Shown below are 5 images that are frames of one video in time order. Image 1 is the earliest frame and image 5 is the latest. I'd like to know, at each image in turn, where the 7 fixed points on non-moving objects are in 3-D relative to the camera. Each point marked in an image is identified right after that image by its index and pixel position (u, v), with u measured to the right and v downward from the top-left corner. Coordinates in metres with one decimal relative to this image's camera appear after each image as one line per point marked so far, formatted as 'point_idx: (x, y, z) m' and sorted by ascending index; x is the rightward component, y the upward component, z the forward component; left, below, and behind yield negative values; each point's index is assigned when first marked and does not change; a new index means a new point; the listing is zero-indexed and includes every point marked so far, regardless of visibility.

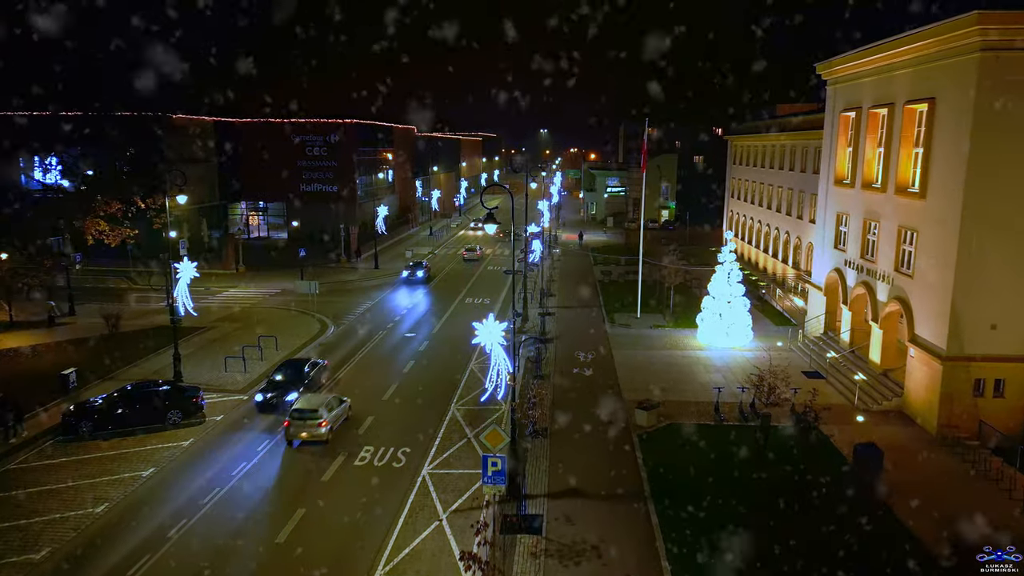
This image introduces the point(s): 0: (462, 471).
0: (-1.4, -4.9, +18.6) m
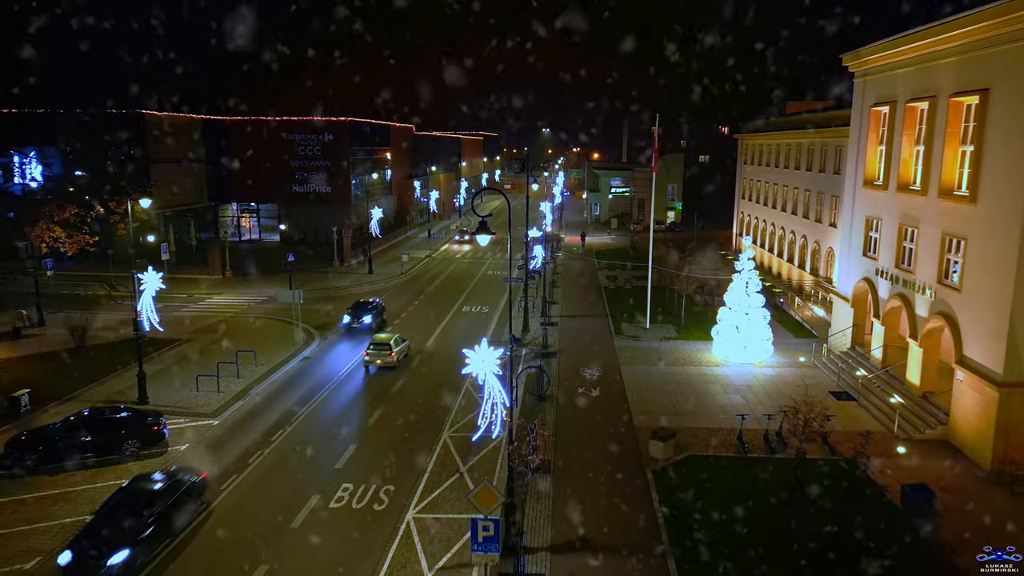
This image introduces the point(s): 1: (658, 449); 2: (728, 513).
0: (-1.4, -5.3, +16.2) m
1: (+3.9, -4.3, +18.6) m
2: (+4.9, -5.1, +16.0) m
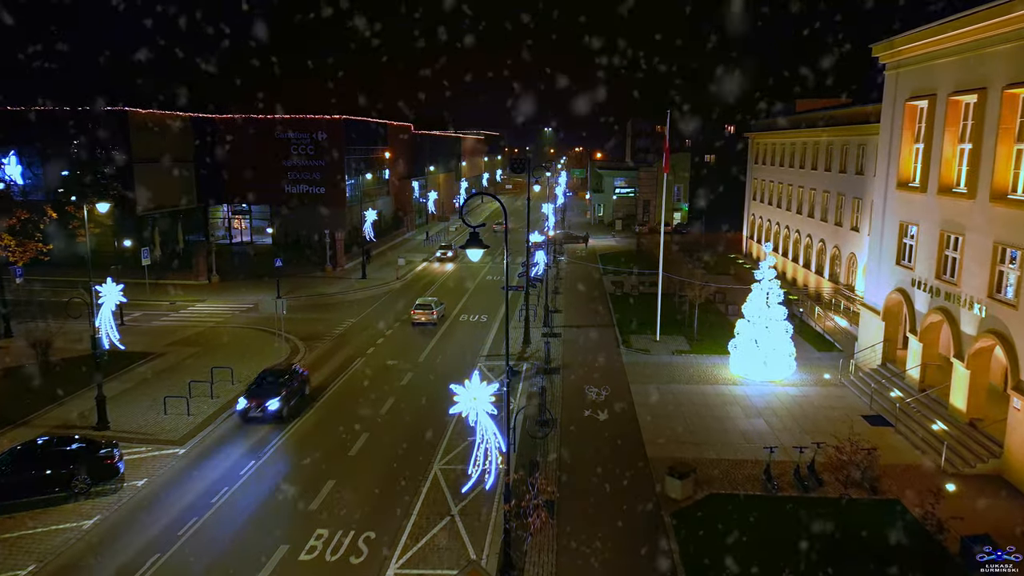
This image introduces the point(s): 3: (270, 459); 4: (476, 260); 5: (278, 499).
0: (-1.5, -5.7, +14.0) m
1: (+3.9, -4.7, +16.3) m
2: (+4.9, -5.5, +13.8) m
3: (-6.7, -4.7, +19.2) m
4: (-0.7, +0.6, +14.8) m
5: (-5.7, -5.1, +16.8) m
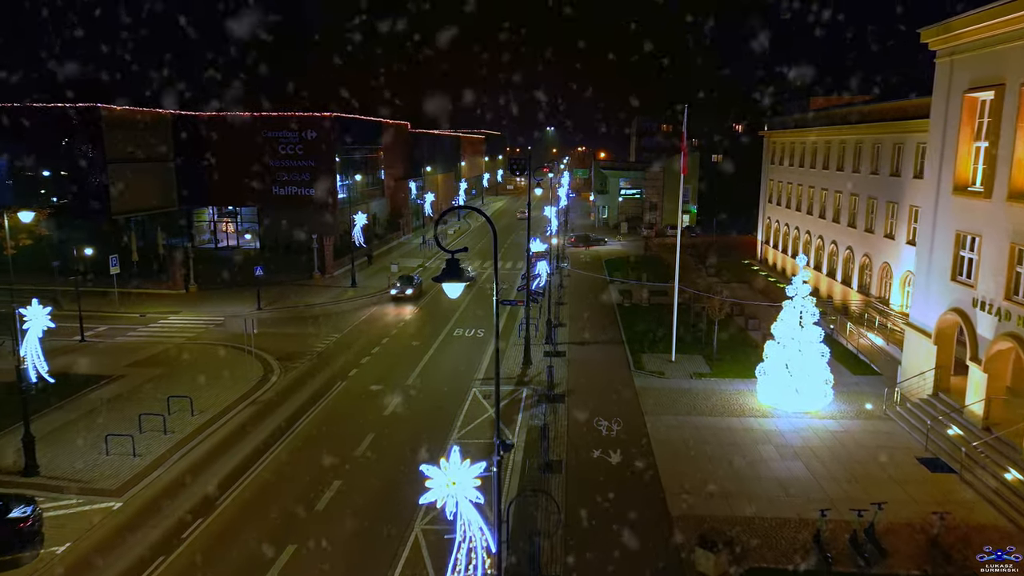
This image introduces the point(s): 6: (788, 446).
0: (-1.6, -6.3, +11.0) m
1: (+3.8, -5.3, +13.3) m
2: (+4.8, -6.1, +10.8) m
3: (-6.8, -5.3, +16.2) m
4: (-0.8, +0.1, +11.8) m
5: (-5.8, -5.7, +13.8) m
6: (+7.7, -4.4, +19.3) m
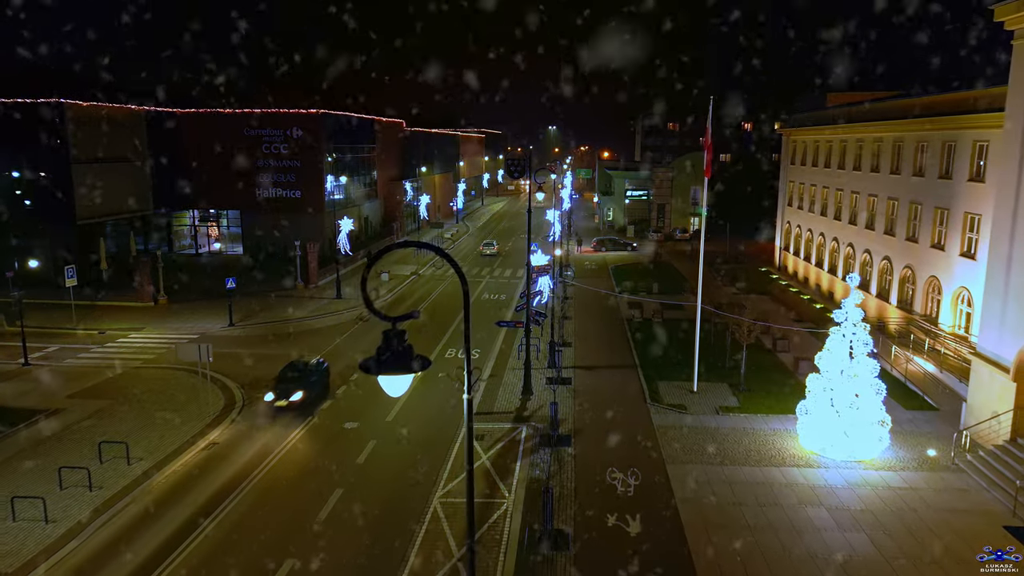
0: (-1.7, -7.0, +7.6) m
1: (+3.7, -5.9, +9.9) m
2: (+4.7, -6.8, +7.3) m
3: (-6.9, -6.0, +12.8) m
4: (-0.9, -0.6, +8.4) m
5: (-5.9, -6.4, +10.4) m
6: (+7.6, -5.1, +15.9) m
